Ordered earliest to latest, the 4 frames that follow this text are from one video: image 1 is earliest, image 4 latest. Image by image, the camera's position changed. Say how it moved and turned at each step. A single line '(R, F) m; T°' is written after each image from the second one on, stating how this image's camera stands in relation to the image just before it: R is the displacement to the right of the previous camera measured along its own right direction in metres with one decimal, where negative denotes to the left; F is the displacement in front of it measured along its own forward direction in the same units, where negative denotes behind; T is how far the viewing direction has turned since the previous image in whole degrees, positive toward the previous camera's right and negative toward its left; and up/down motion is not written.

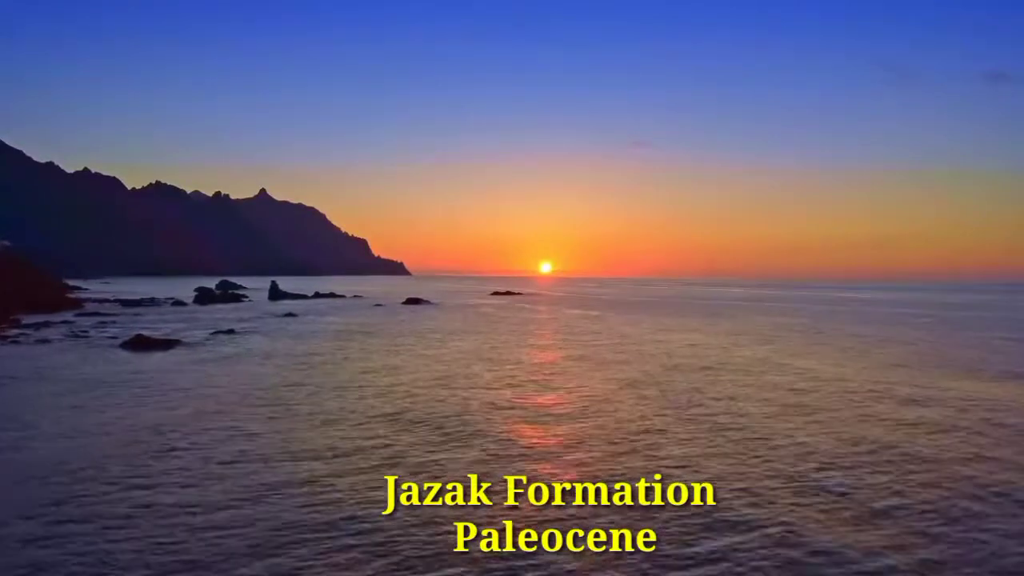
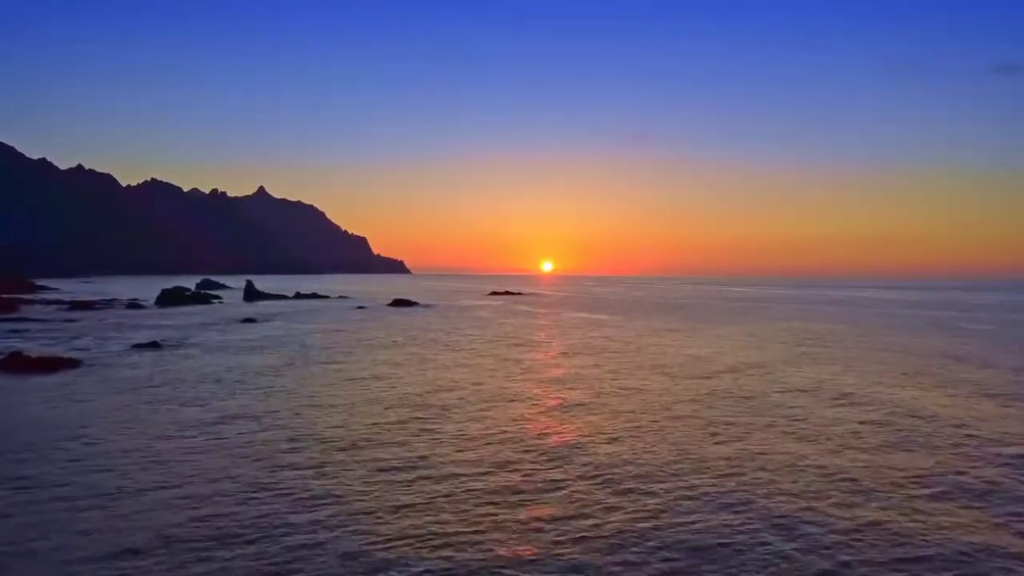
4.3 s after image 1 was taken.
(+0.3, +4.7) m; 0°
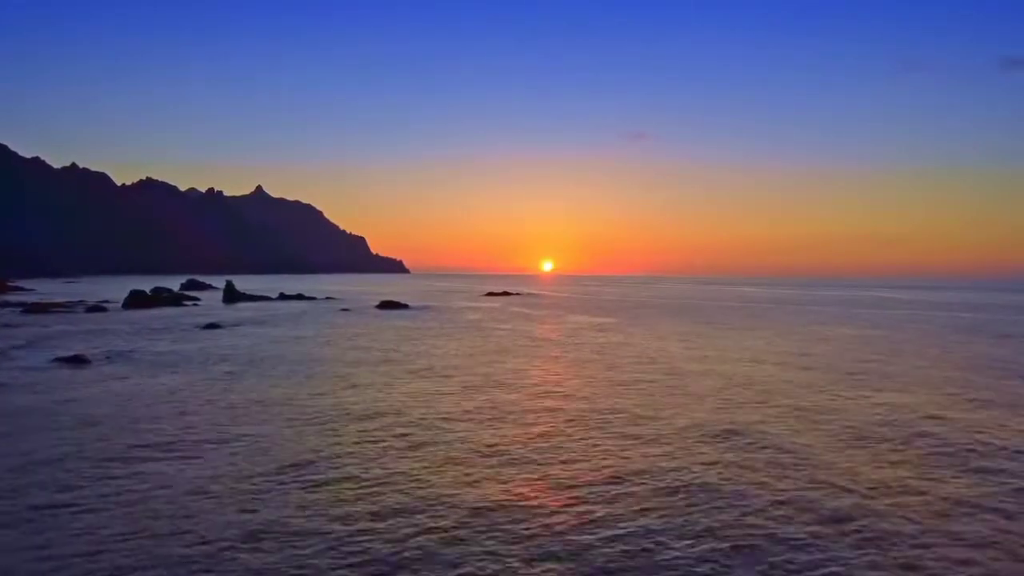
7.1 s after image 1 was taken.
(+0.1, +3.3) m; 0°
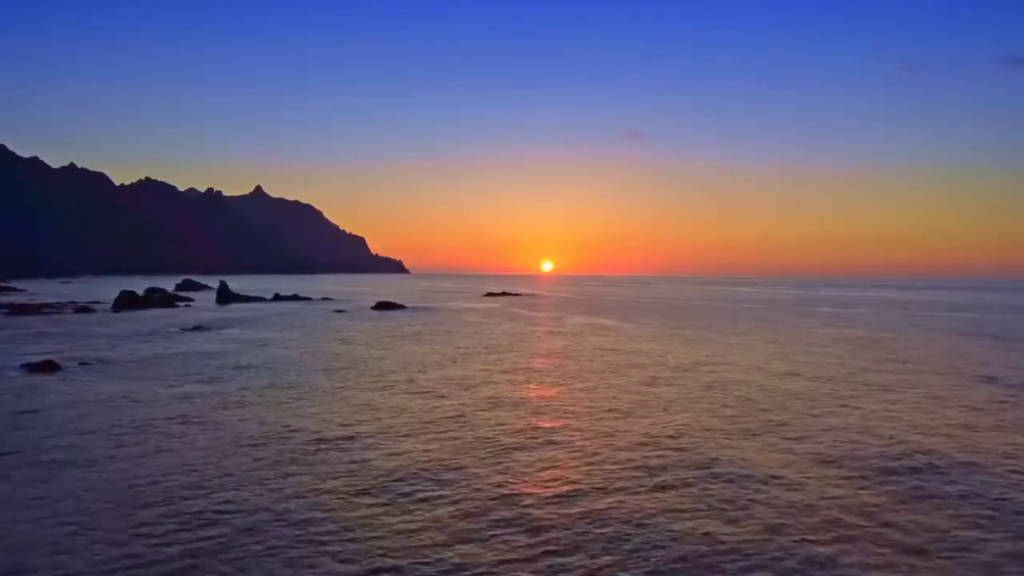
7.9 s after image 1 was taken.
(+0.1, +0.9) m; 0°
